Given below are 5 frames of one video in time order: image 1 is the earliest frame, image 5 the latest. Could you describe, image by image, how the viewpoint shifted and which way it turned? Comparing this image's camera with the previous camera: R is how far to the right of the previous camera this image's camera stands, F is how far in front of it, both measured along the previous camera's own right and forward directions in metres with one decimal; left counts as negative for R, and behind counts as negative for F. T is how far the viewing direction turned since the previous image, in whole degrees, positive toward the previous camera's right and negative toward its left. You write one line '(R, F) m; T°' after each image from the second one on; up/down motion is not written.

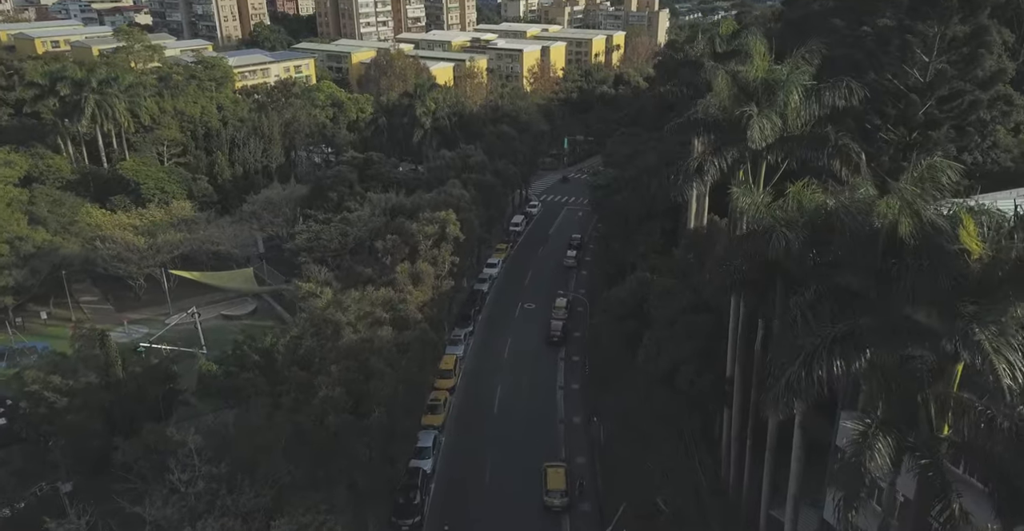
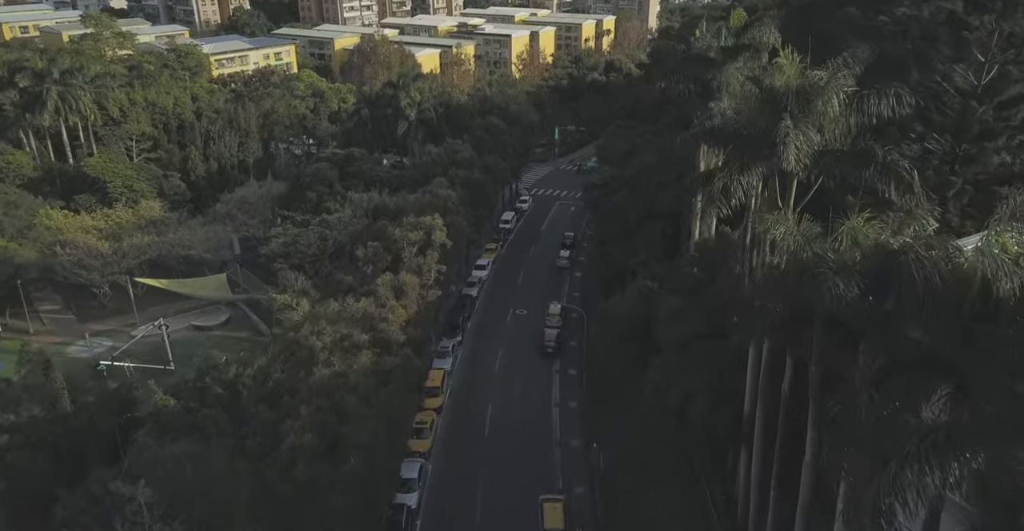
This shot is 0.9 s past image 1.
(-0.1, +3.0) m; +1°
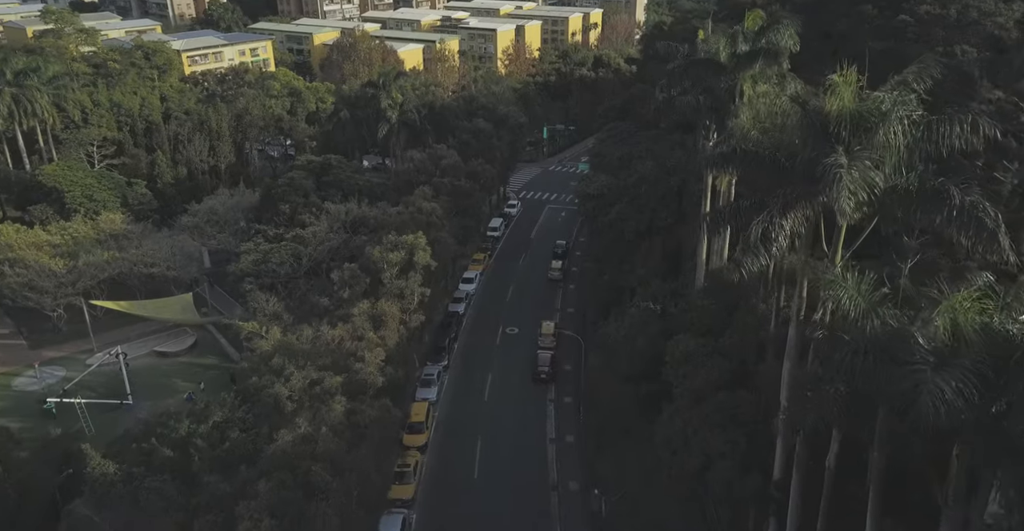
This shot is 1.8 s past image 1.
(-0.2, +3.3) m; +1°
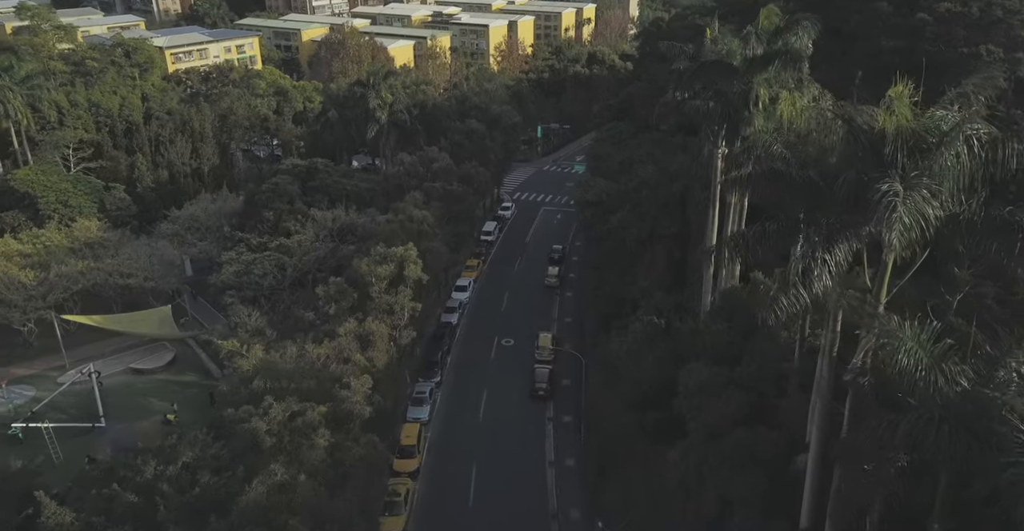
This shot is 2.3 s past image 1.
(-0.2, +2.0) m; +1°
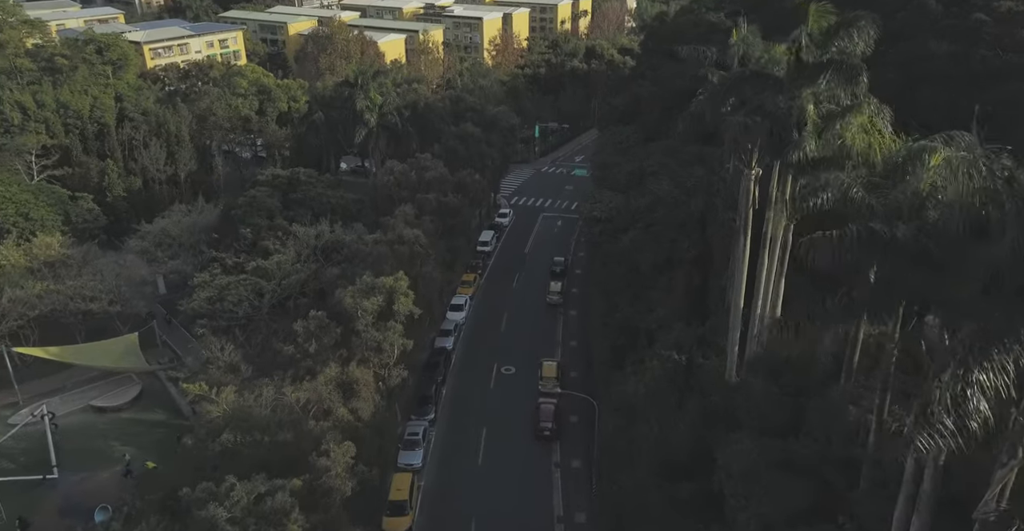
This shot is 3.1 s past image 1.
(-0.4, +3.7) m; 0°
